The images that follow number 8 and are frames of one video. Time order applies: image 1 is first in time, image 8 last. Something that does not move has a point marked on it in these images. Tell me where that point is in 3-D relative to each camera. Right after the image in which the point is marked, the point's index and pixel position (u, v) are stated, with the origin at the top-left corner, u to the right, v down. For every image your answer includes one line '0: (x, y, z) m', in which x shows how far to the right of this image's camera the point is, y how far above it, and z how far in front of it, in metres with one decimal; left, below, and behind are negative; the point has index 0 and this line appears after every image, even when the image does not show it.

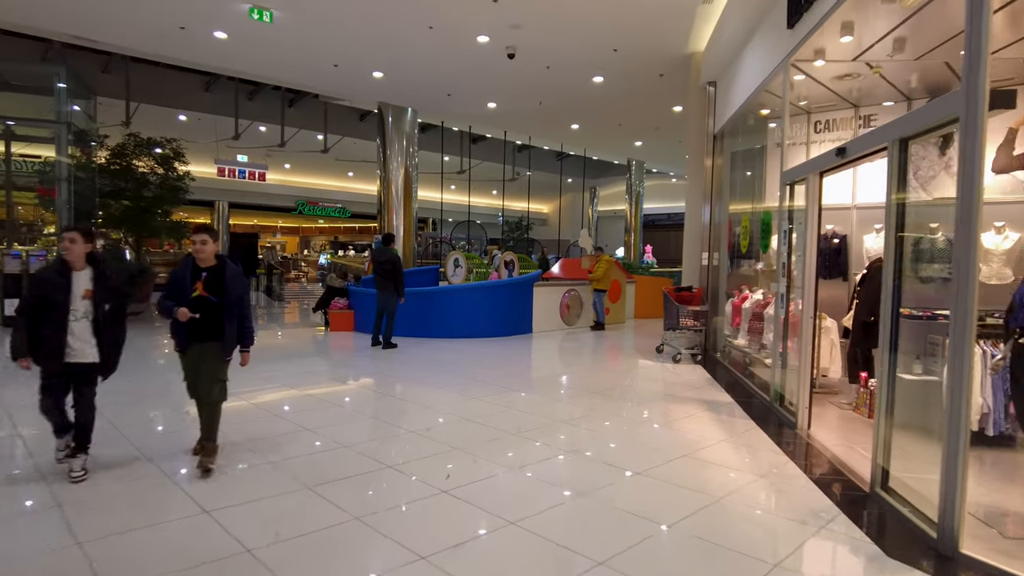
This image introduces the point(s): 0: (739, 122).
0: (+2.2, +1.6, +6.2) m
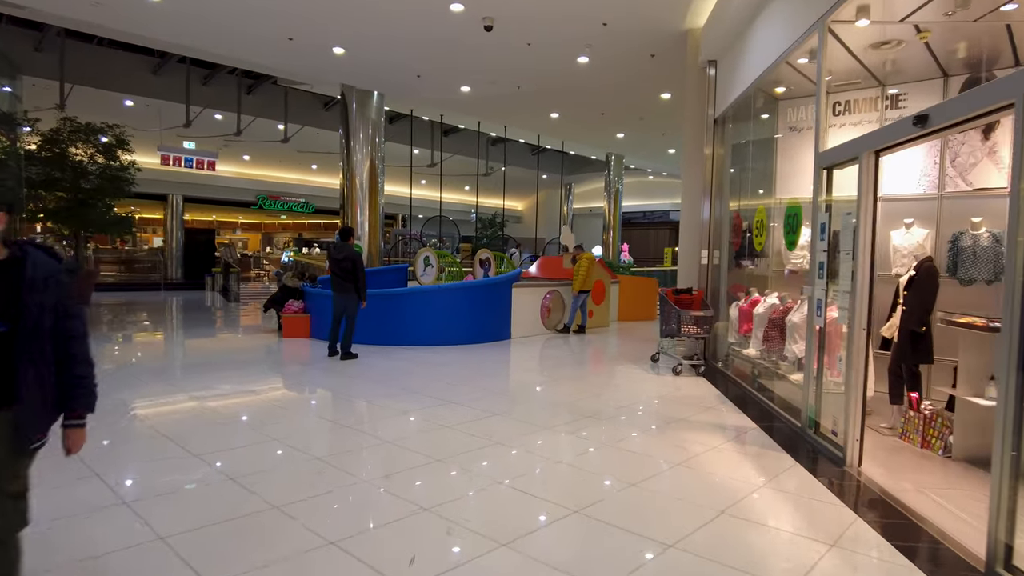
0: (+2.0, +1.5, +5.5) m
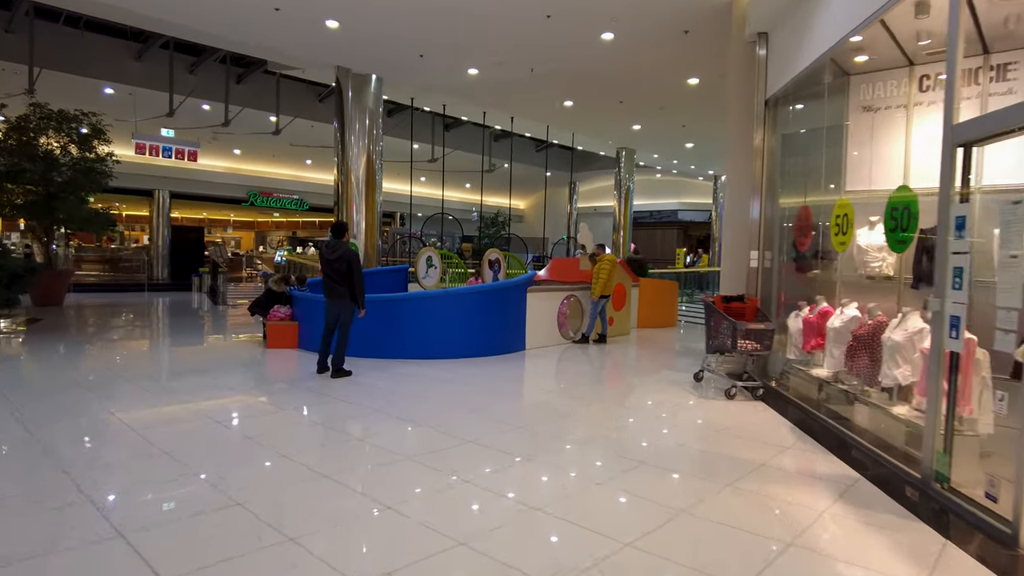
0: (+2.1, +1.5, +4.7) m
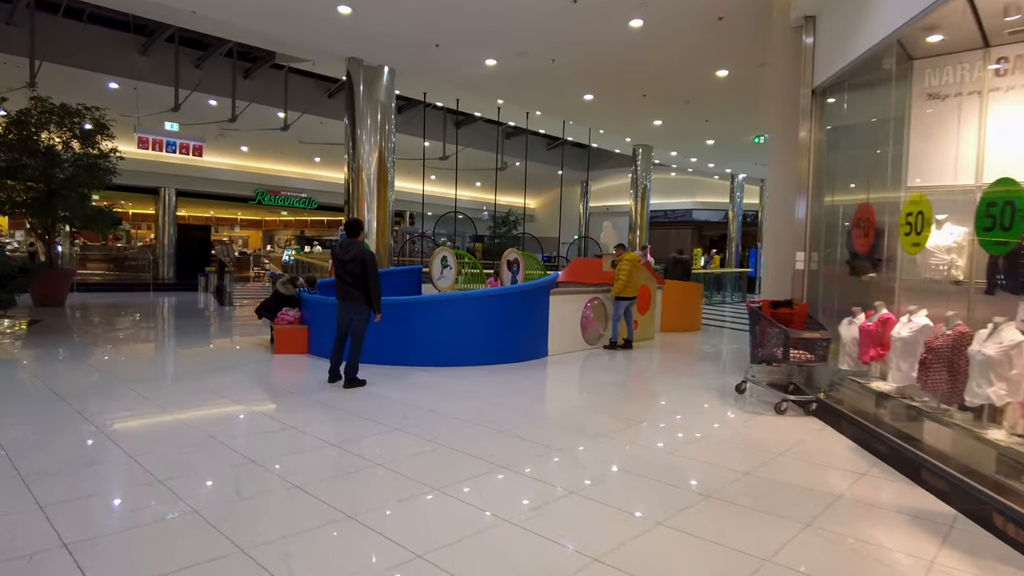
0: (+2.3, +1.5, +4.3) m
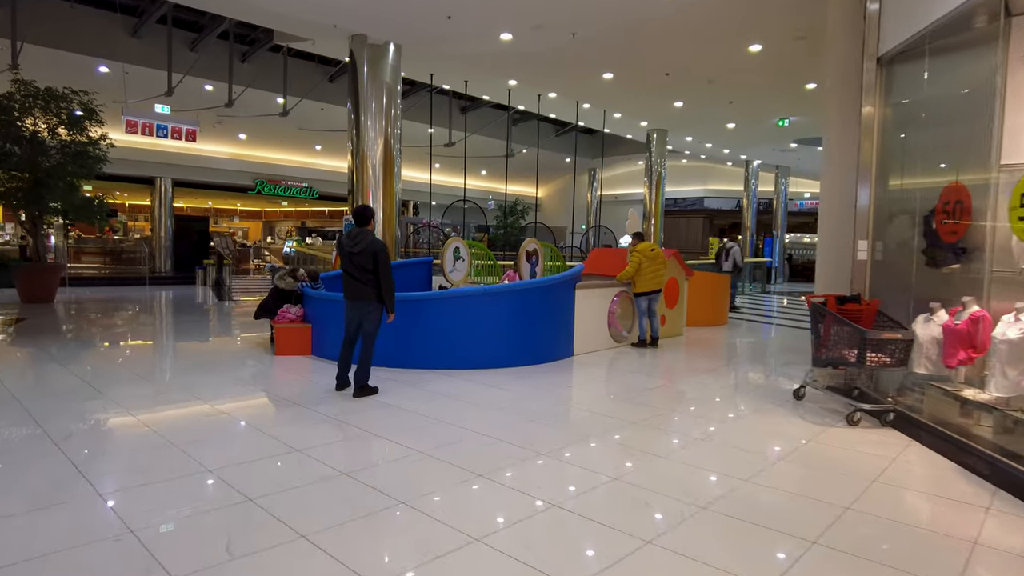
0: (+2.5, +1.5, +3.8) m
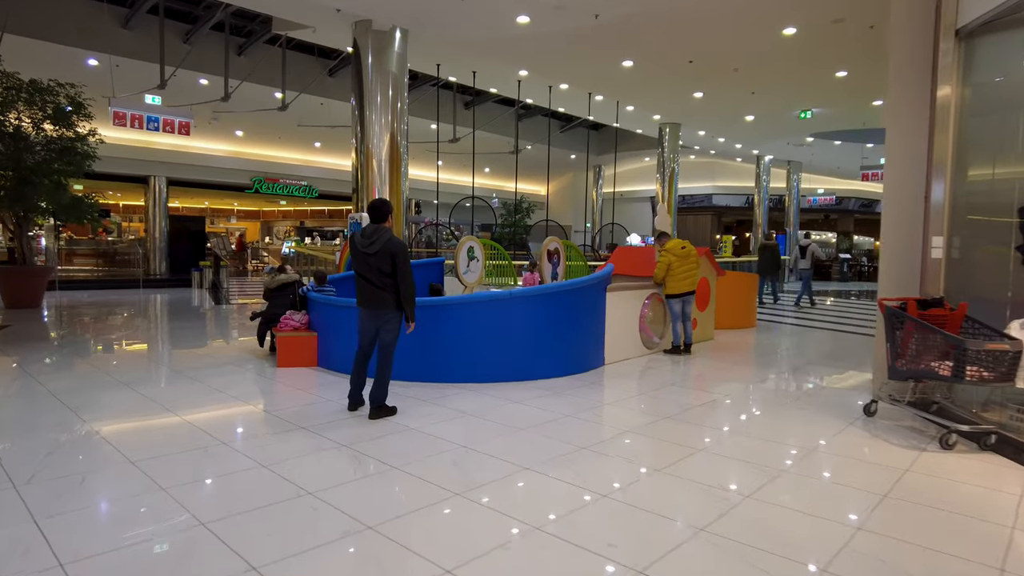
0: (+2.7, +1.5, +3.3) m
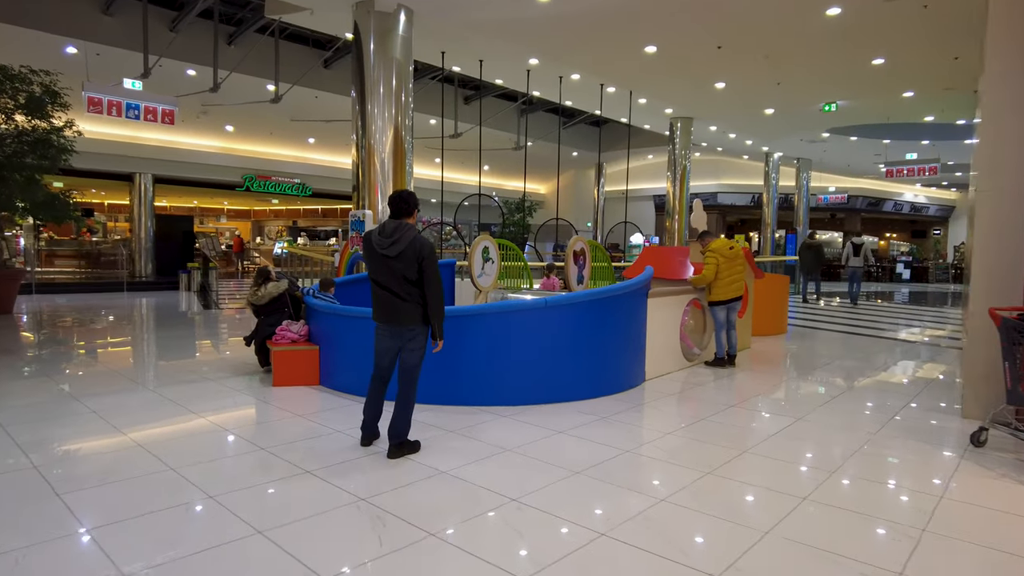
0: (+2.9, +1.4, +2.7) m
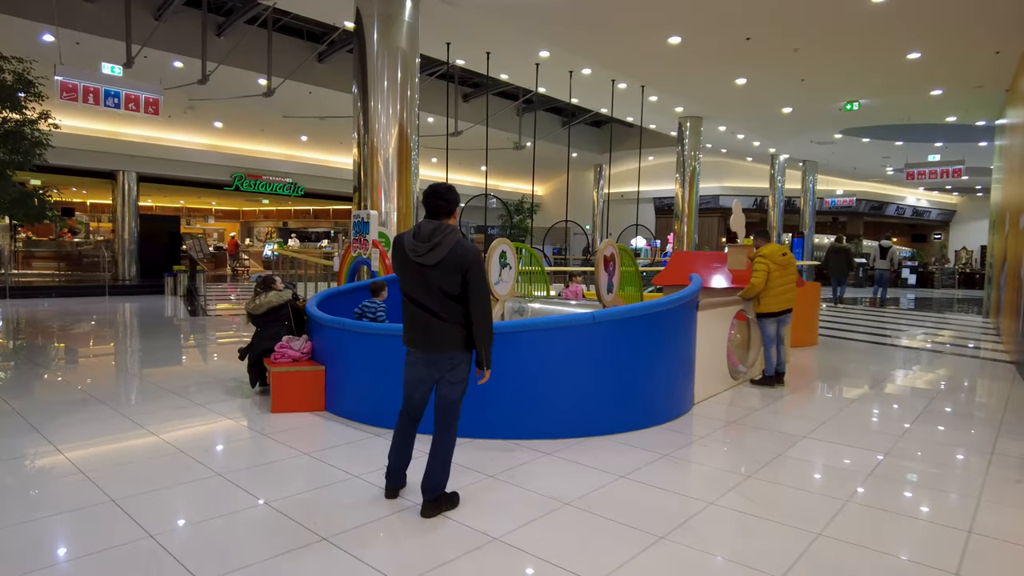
0: (+3.1, +1.4, +2.2) m
